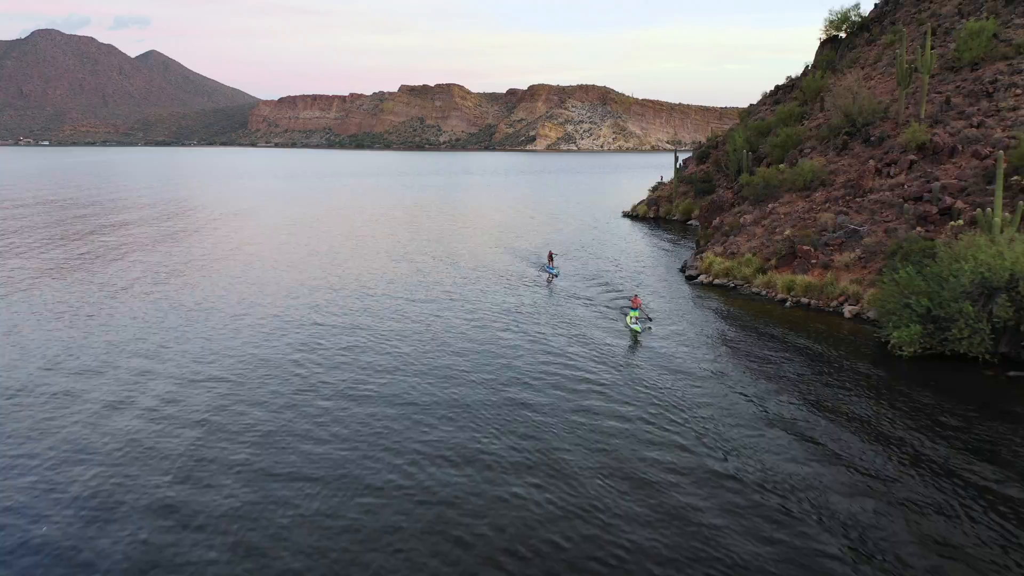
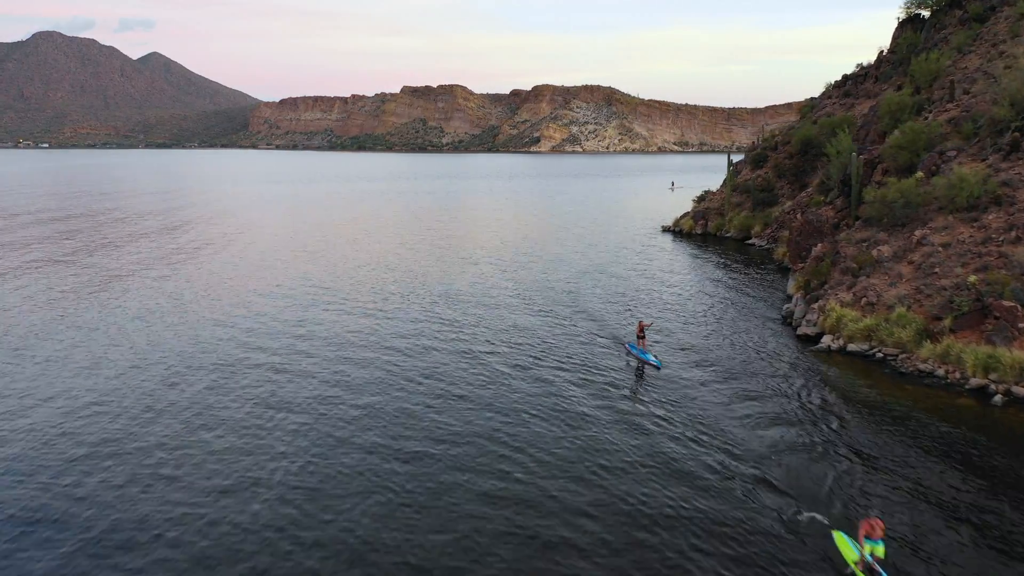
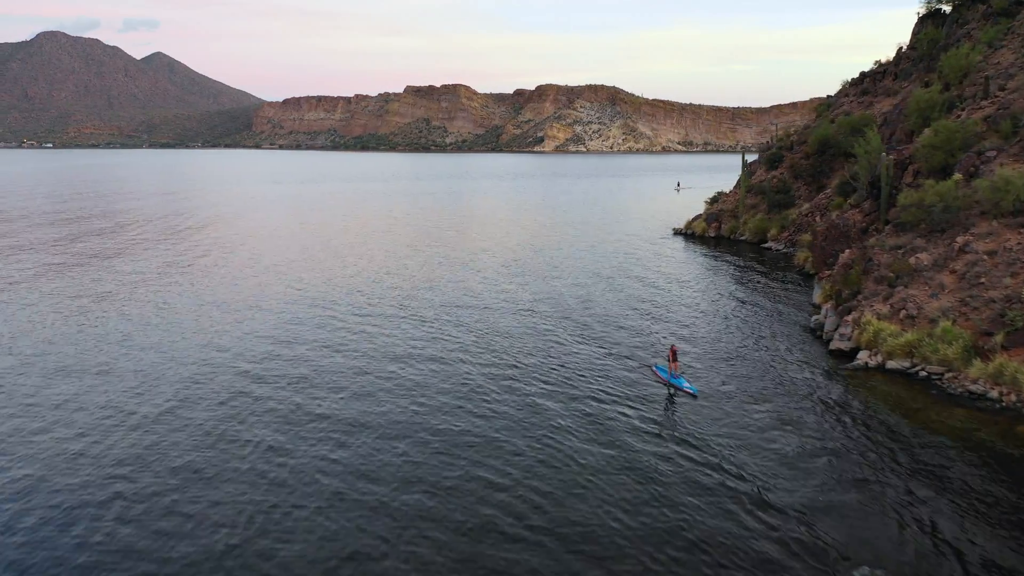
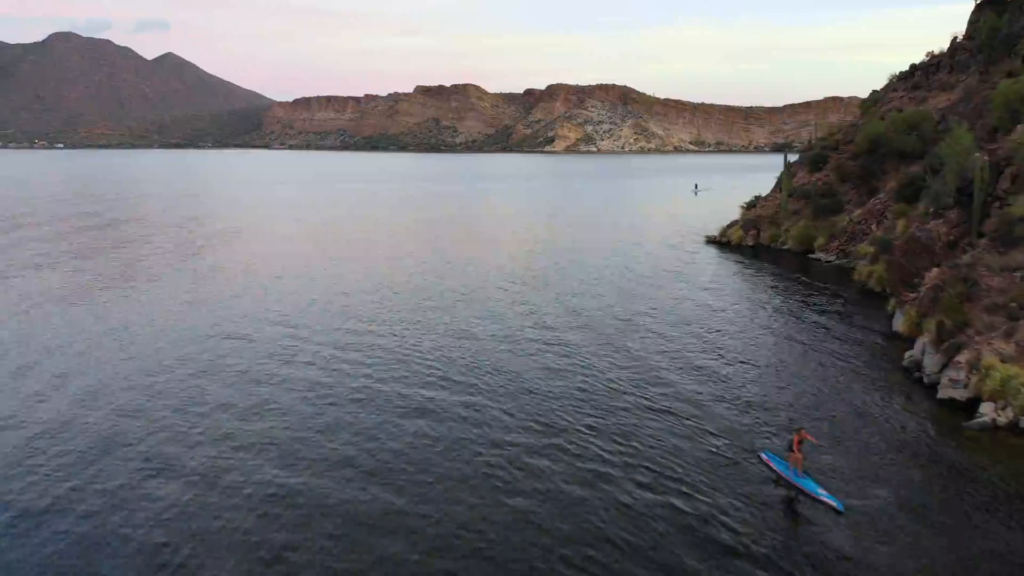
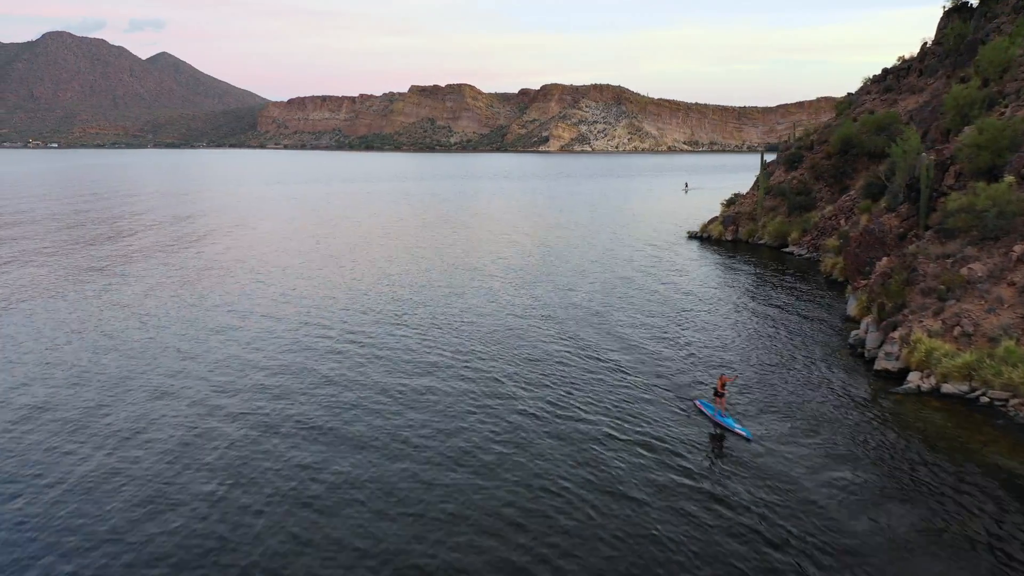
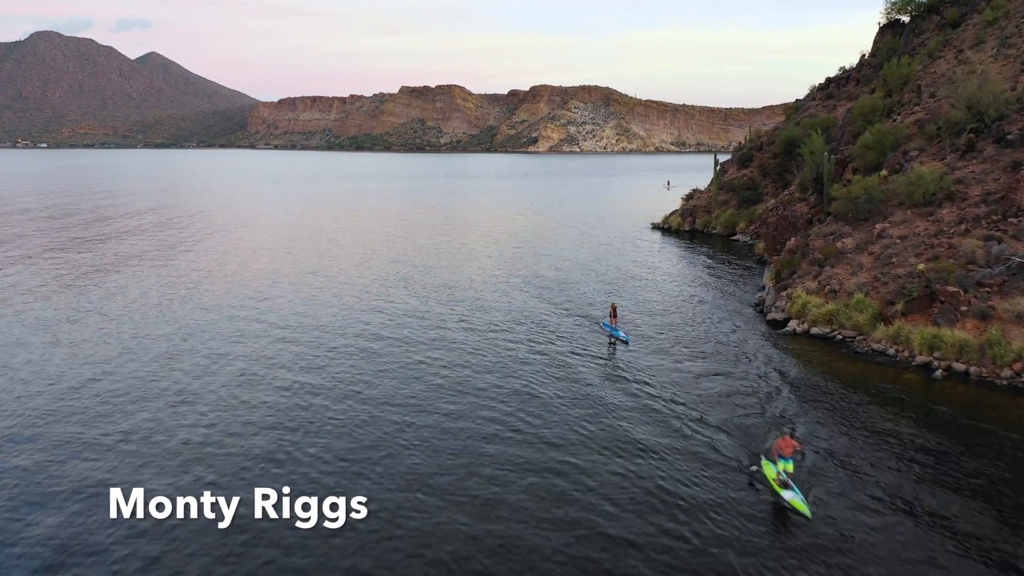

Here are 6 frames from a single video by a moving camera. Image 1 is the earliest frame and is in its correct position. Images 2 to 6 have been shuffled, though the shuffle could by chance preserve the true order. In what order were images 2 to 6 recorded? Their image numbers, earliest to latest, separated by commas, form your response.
6, 2, 3, 5, 4
